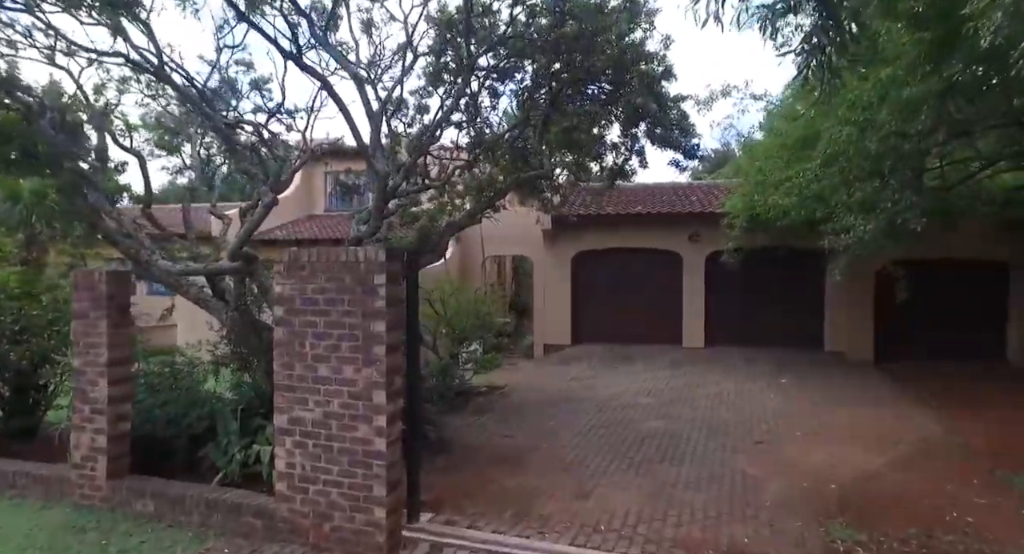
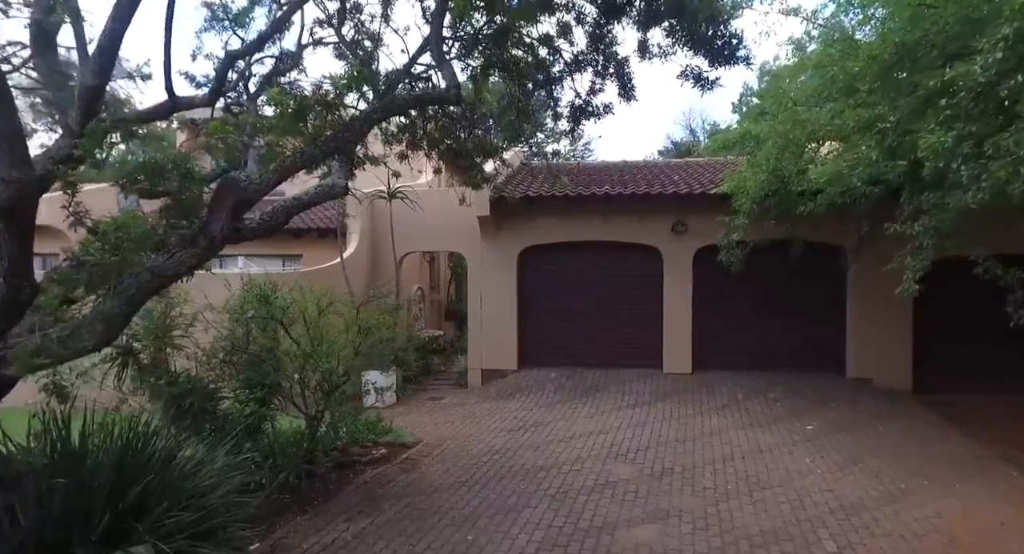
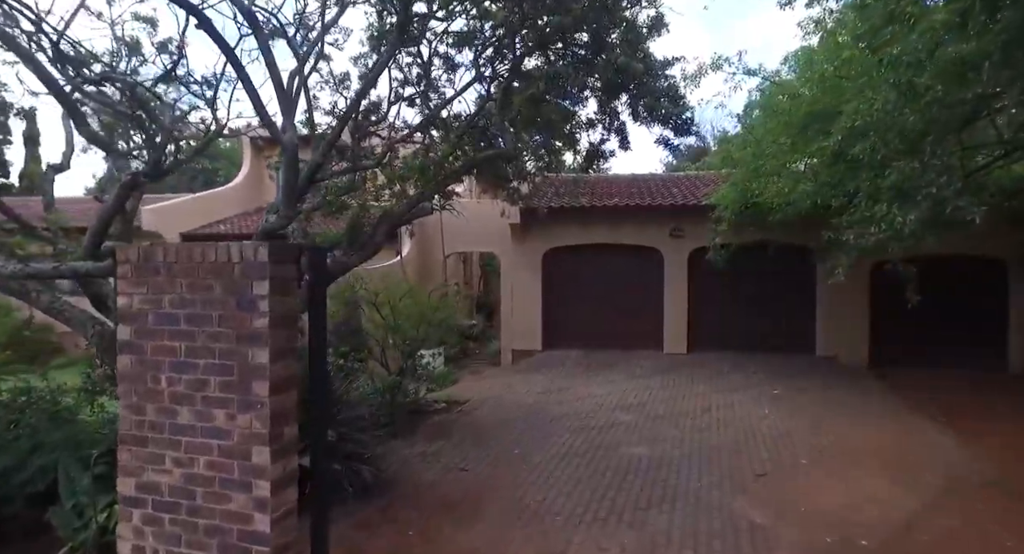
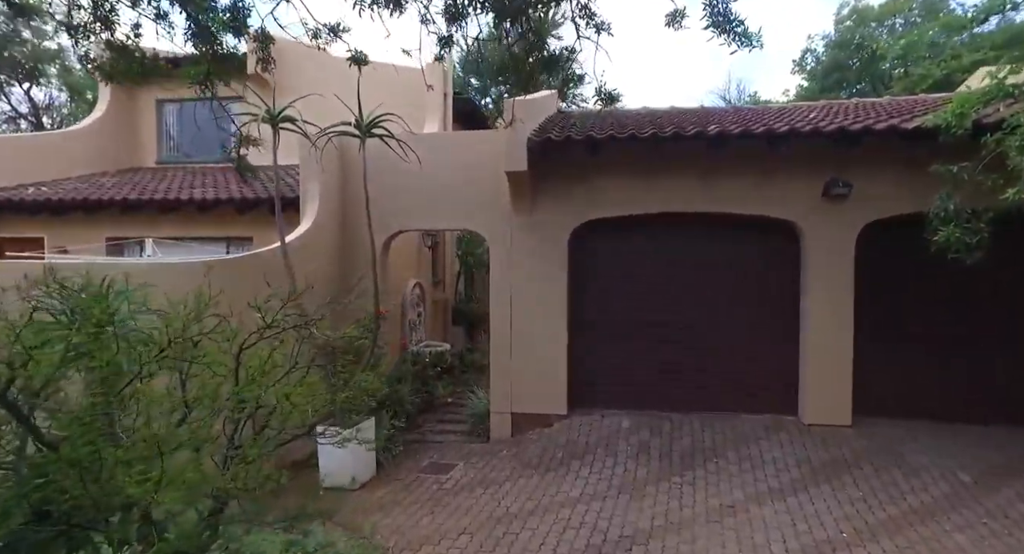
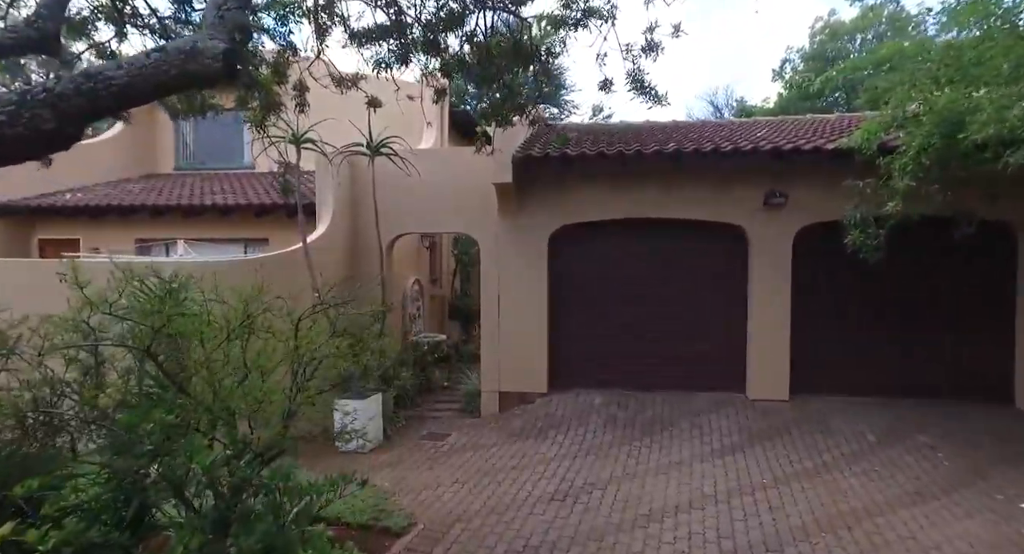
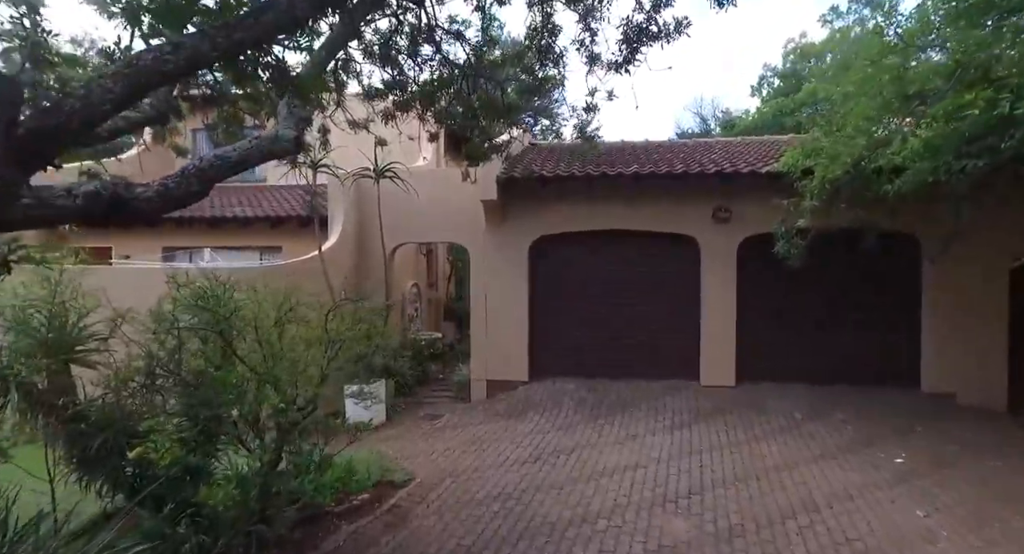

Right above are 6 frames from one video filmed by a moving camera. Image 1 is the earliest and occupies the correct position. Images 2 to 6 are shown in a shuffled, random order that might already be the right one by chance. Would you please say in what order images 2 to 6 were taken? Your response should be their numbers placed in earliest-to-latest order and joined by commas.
3, 2, 6, 5, 4
